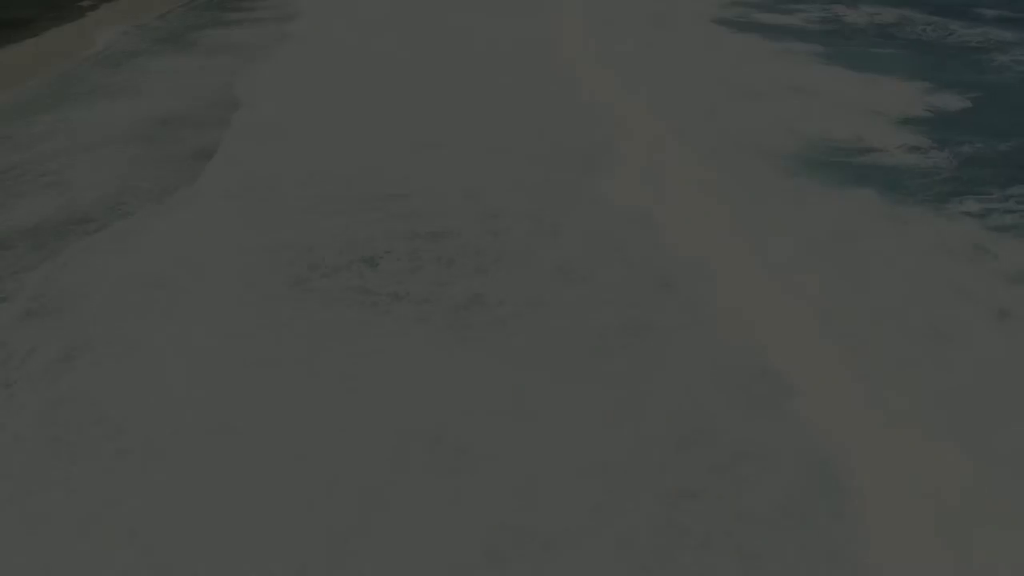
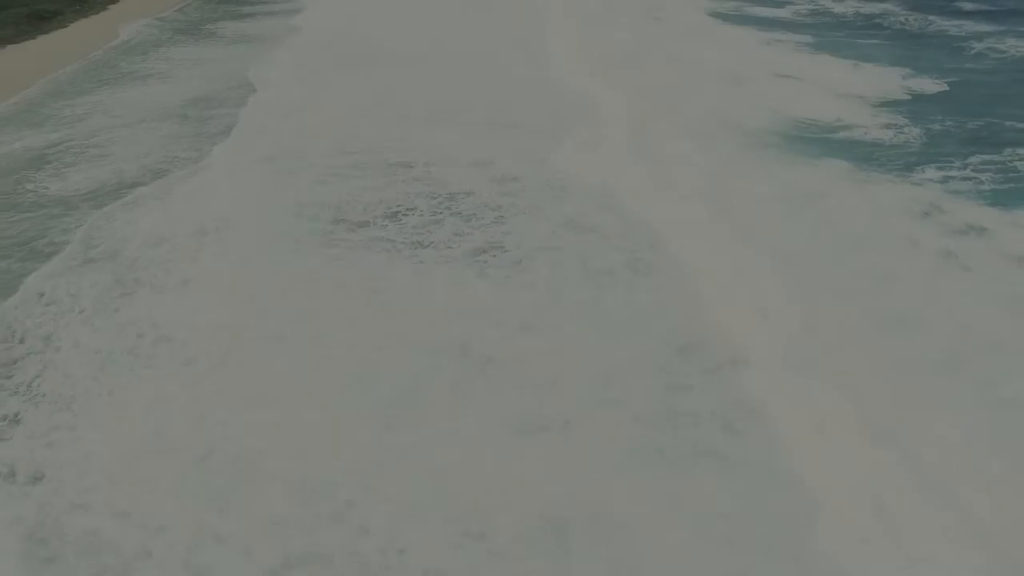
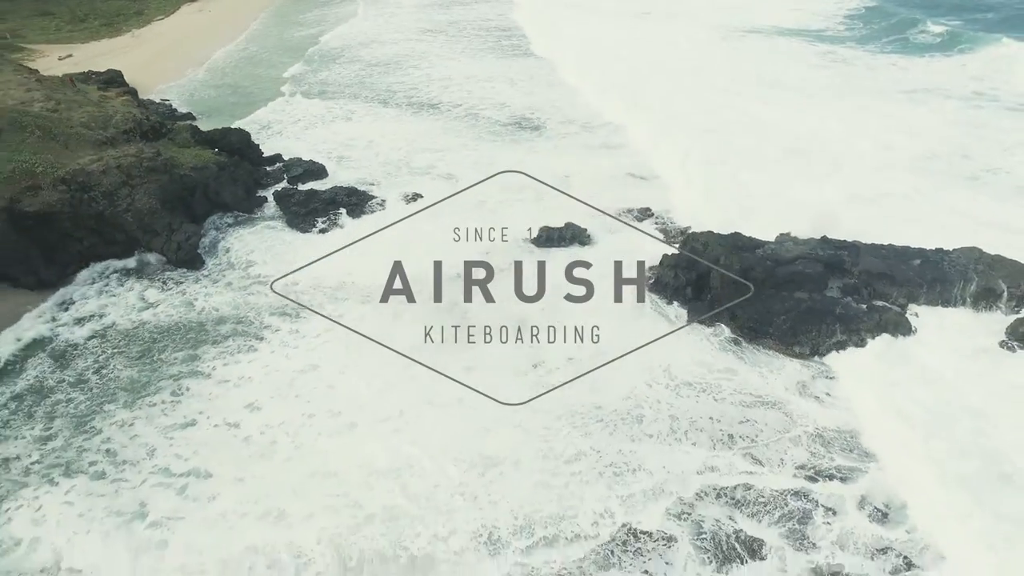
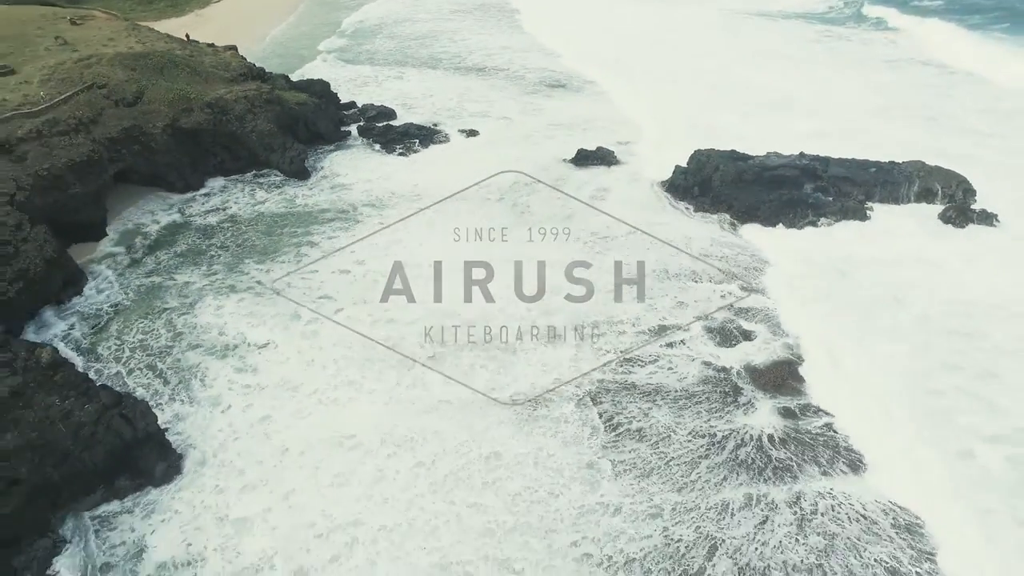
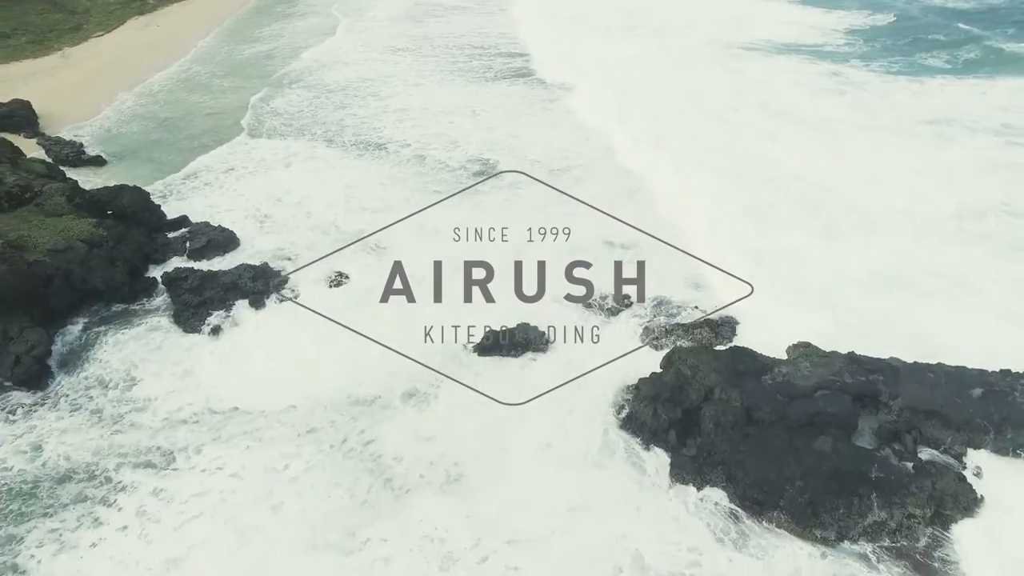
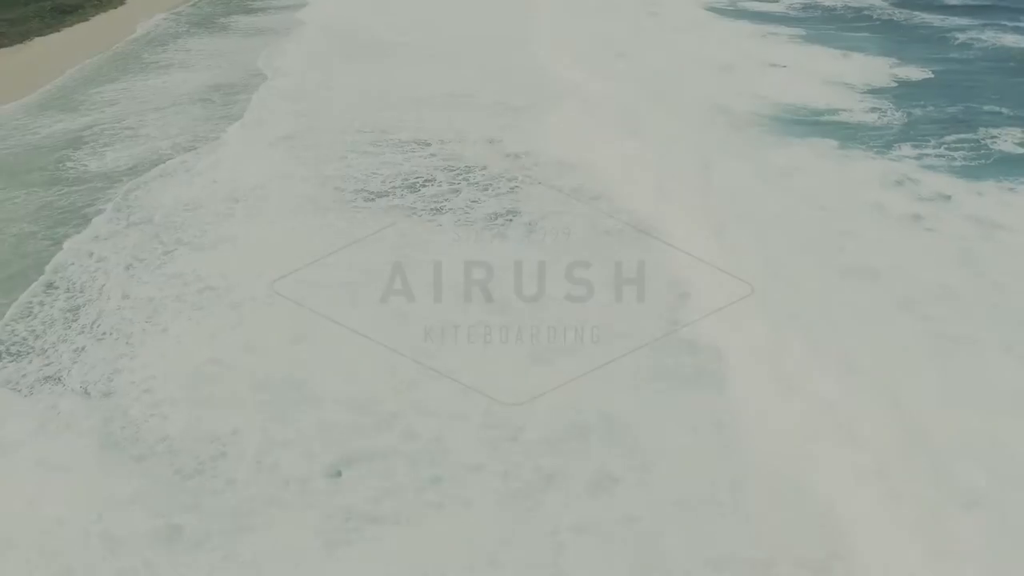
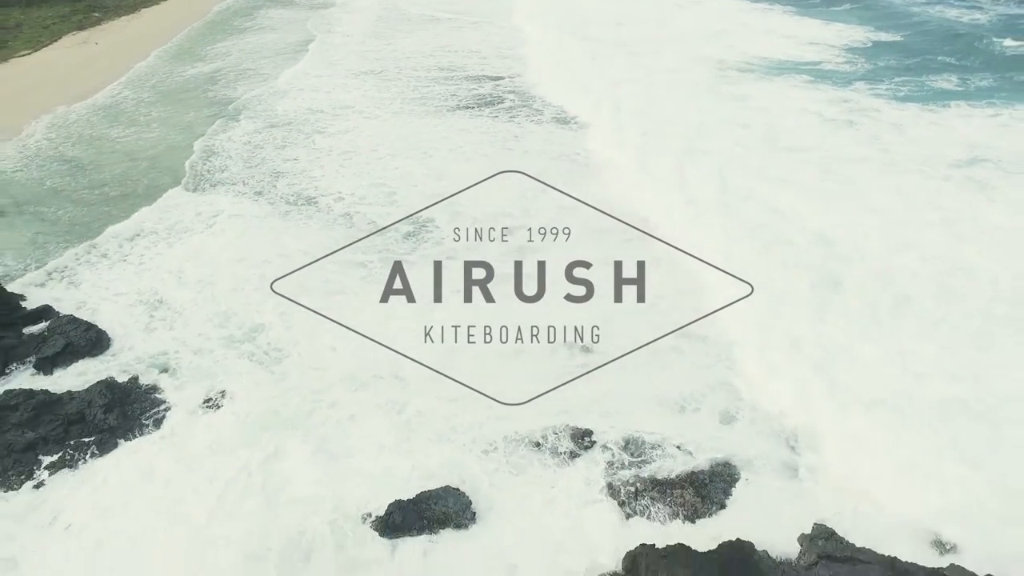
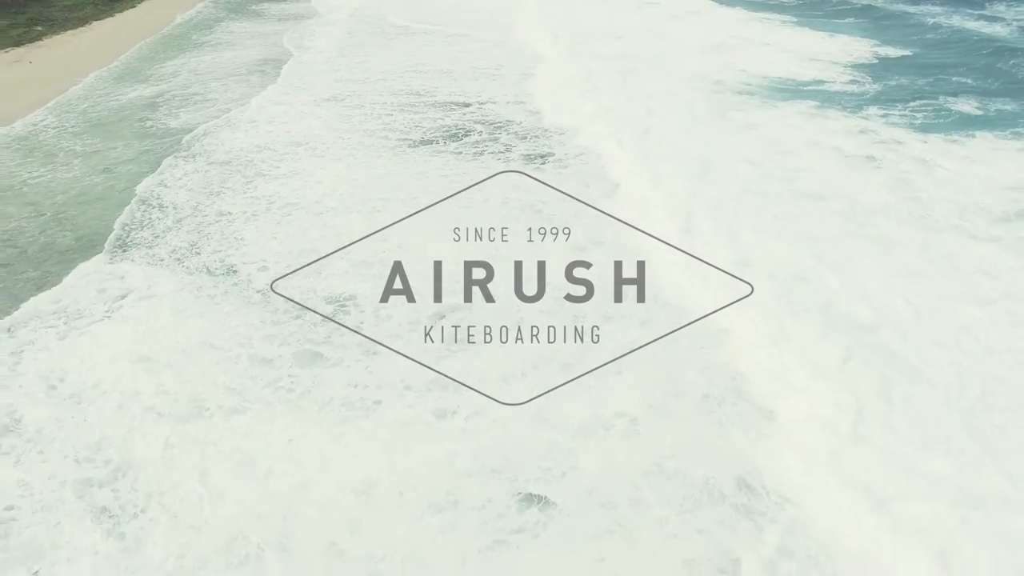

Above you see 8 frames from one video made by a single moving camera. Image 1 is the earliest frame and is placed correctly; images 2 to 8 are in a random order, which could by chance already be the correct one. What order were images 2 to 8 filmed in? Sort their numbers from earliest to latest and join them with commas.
2, 6, 8, 7, 5, 3, 4
